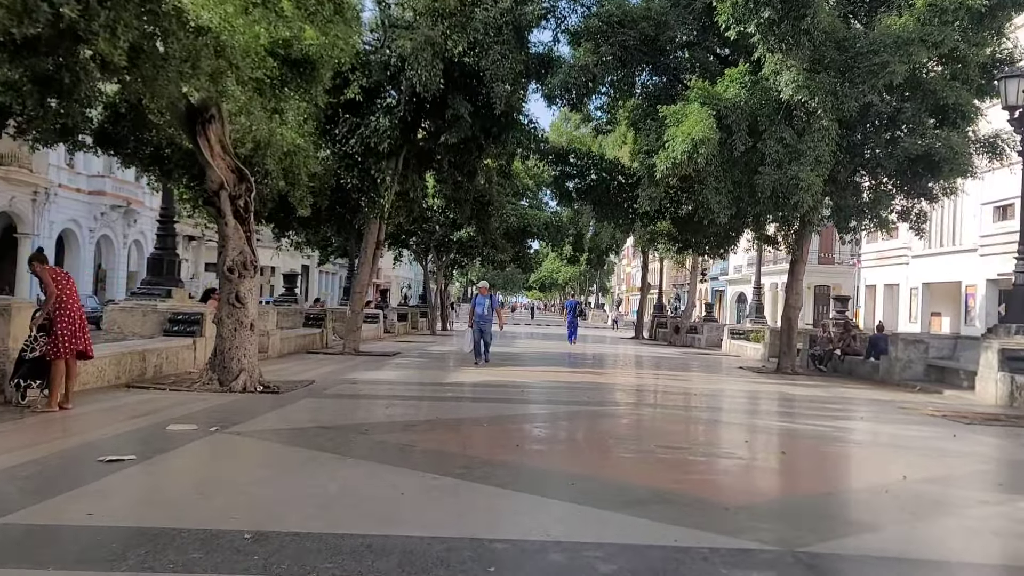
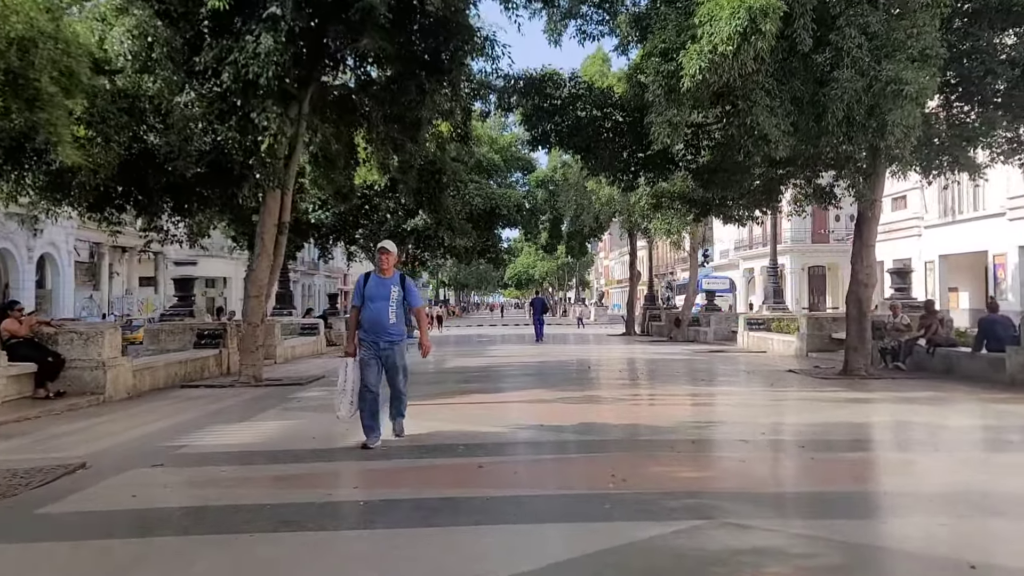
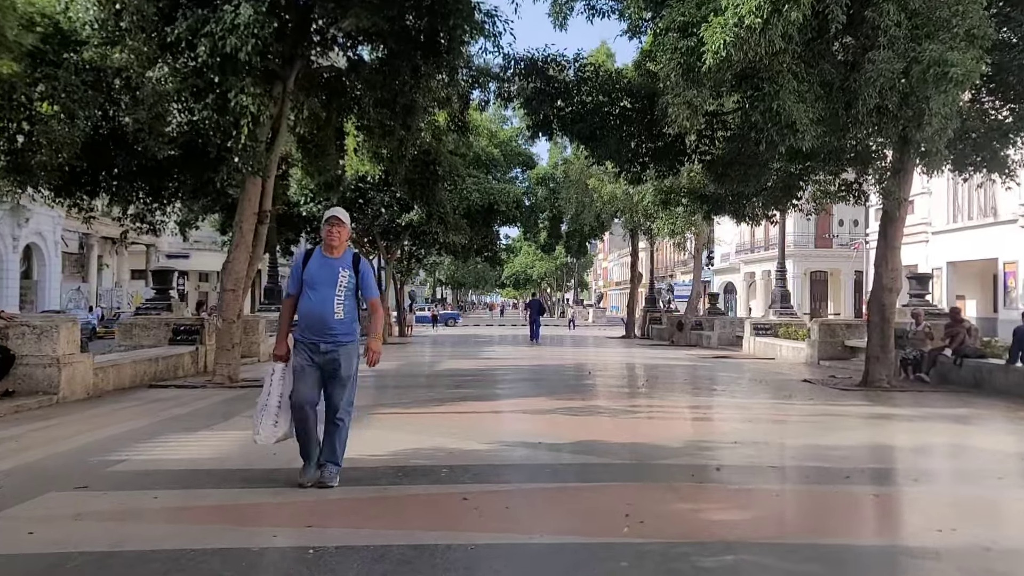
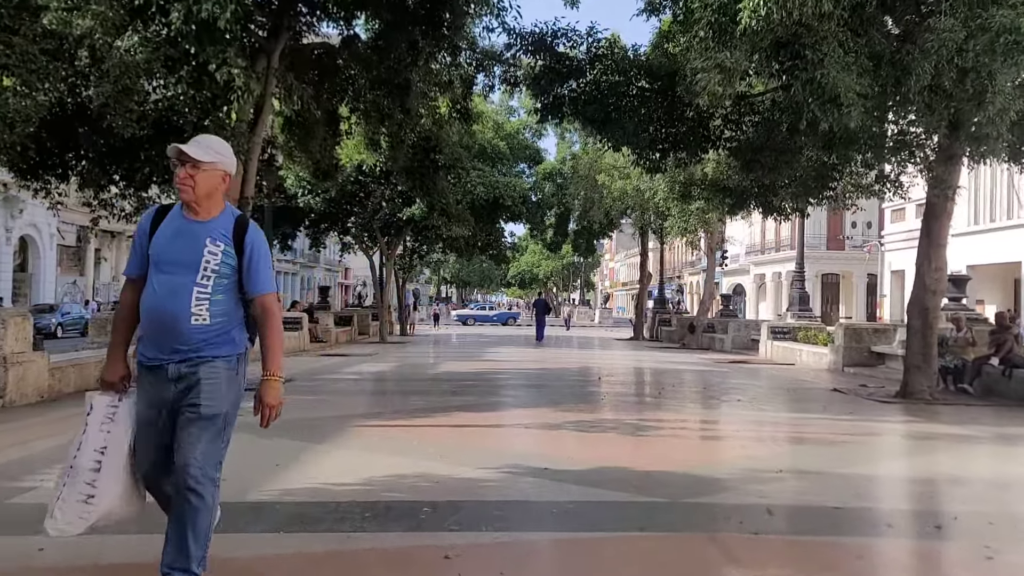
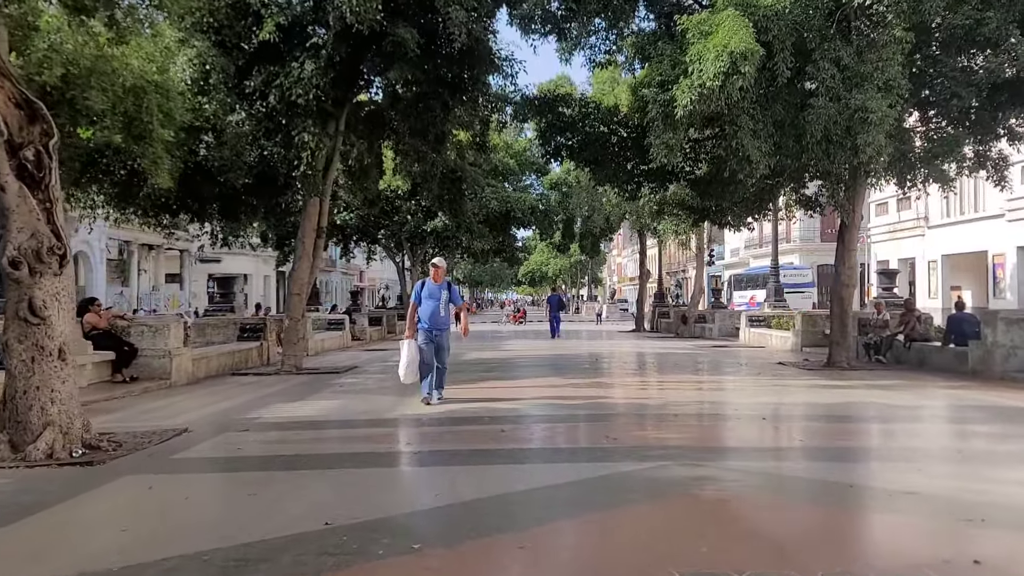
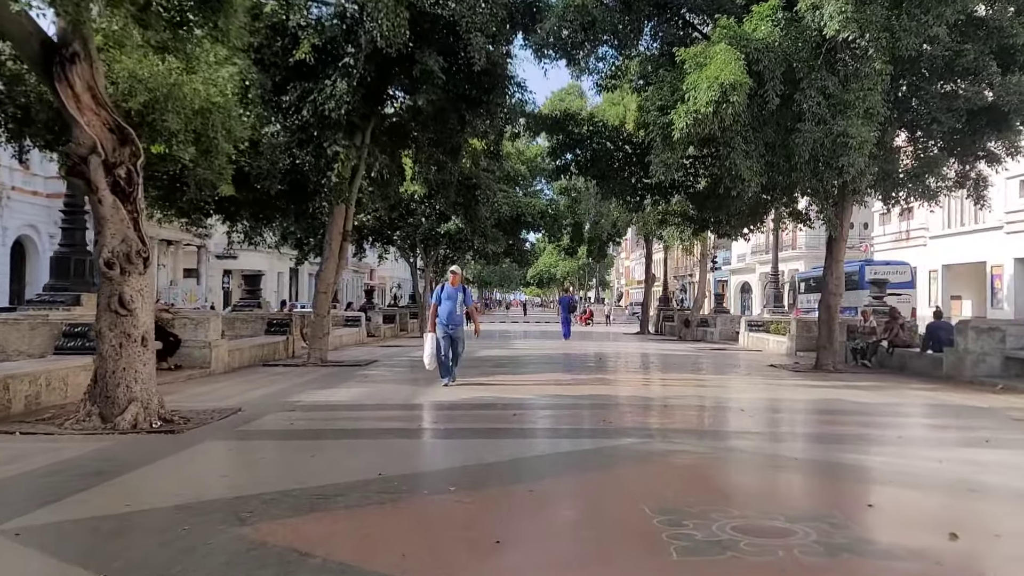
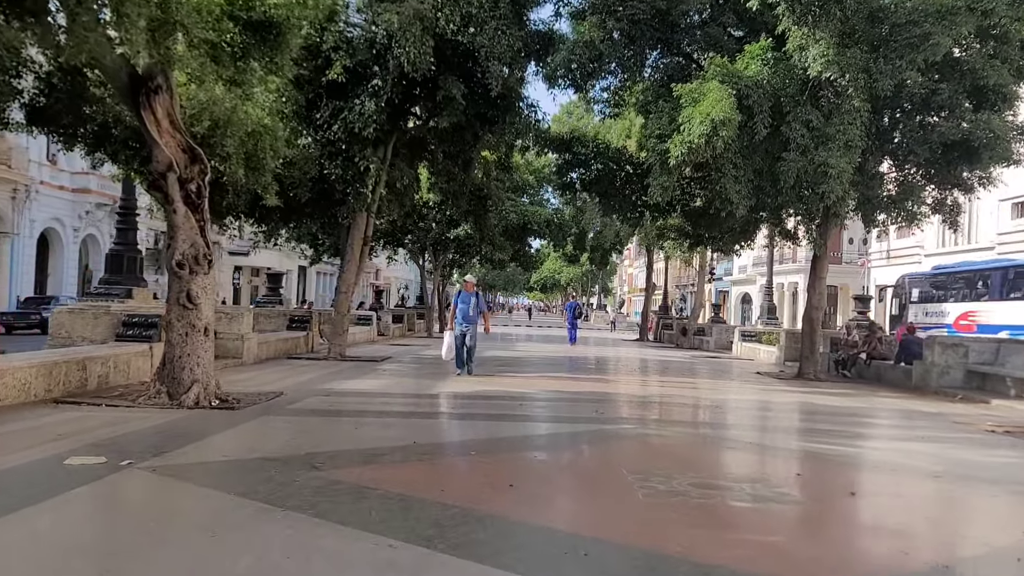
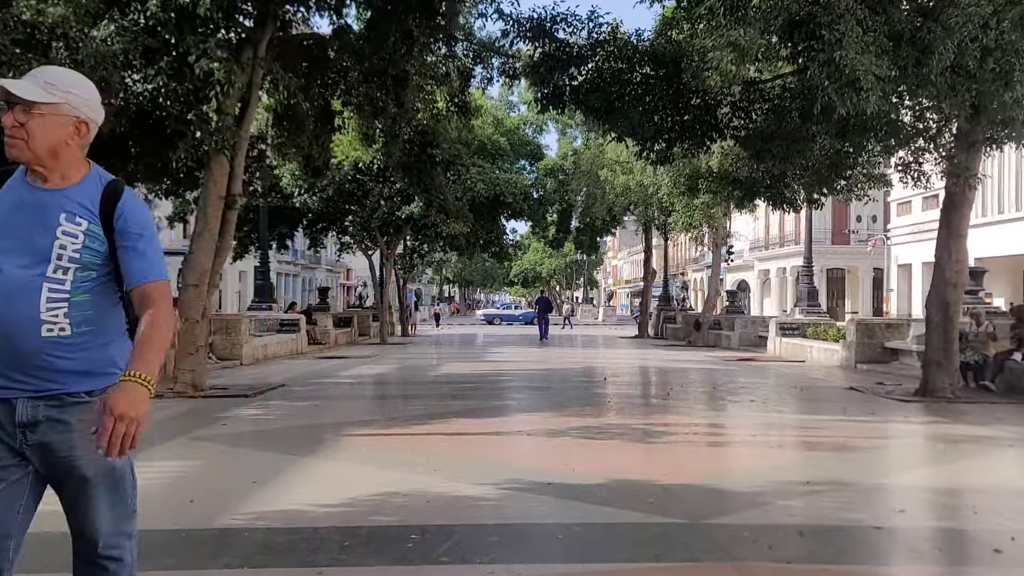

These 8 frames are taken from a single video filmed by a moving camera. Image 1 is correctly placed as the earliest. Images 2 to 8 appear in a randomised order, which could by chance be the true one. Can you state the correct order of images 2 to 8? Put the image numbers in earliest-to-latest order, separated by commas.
7, 6, 5, 2, 3, 4, 8
